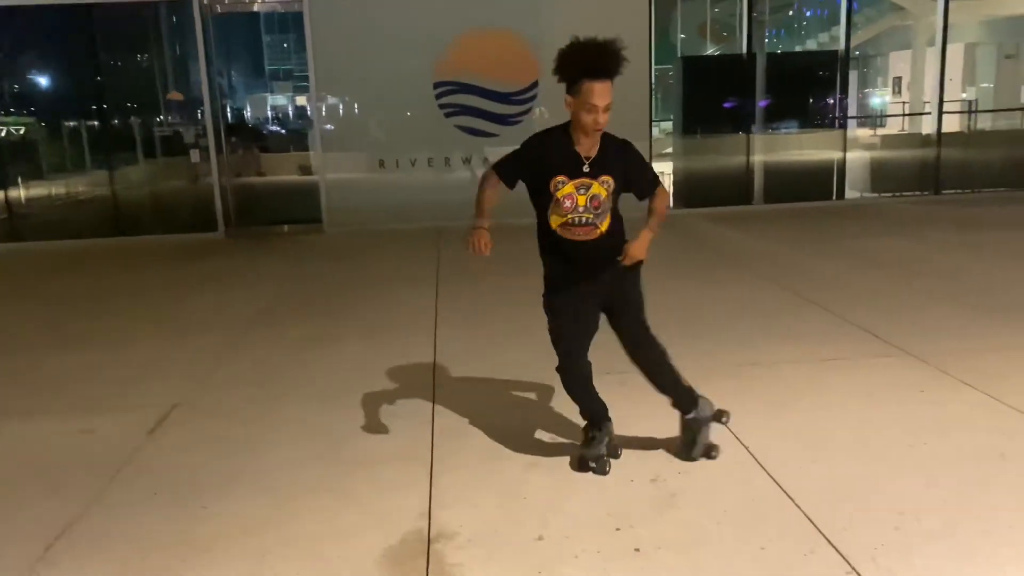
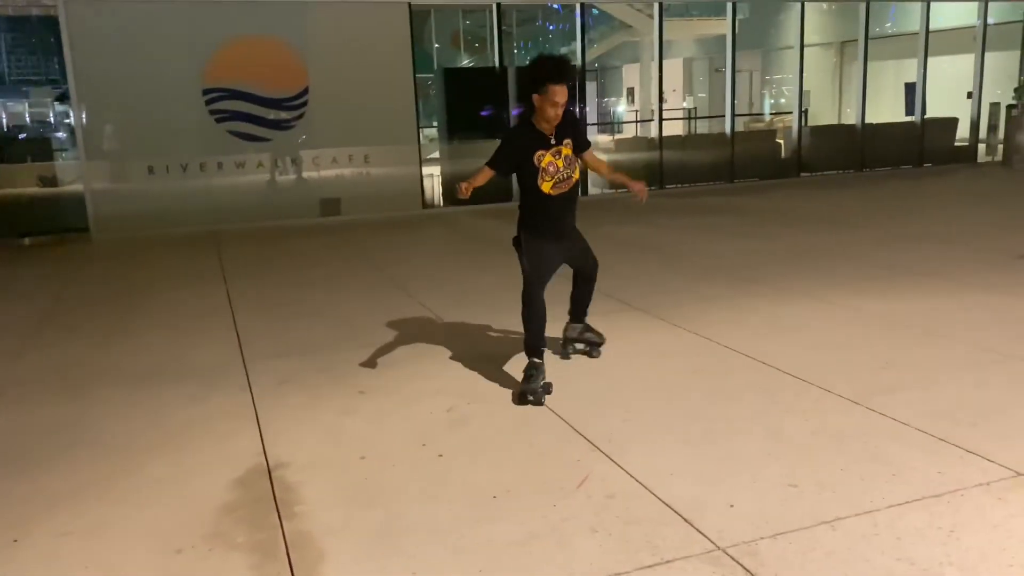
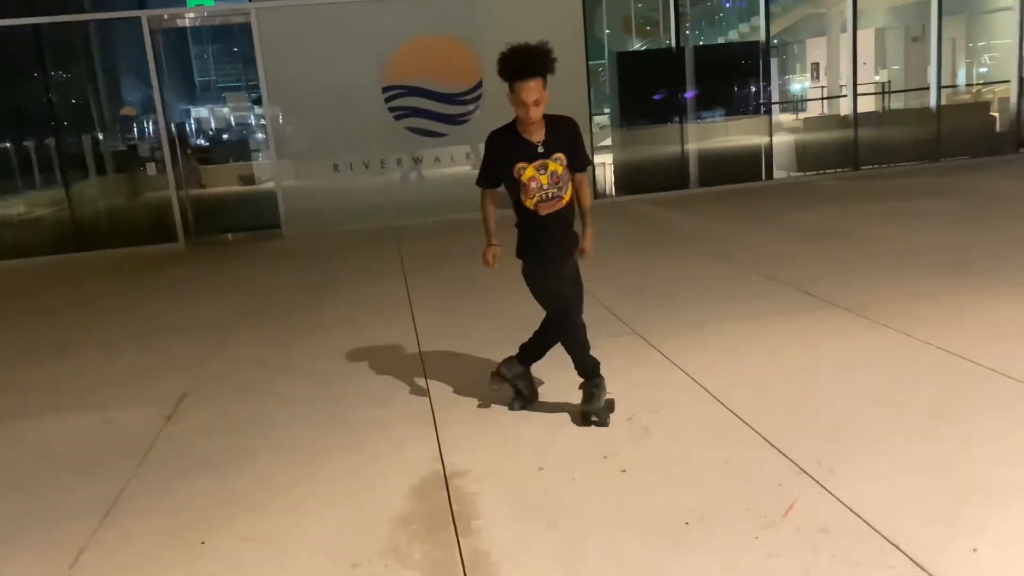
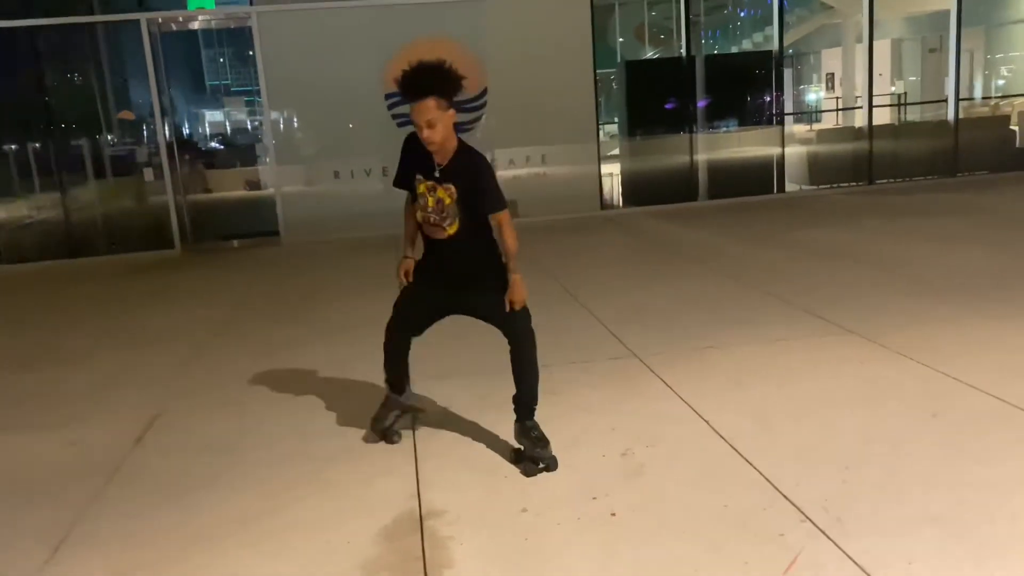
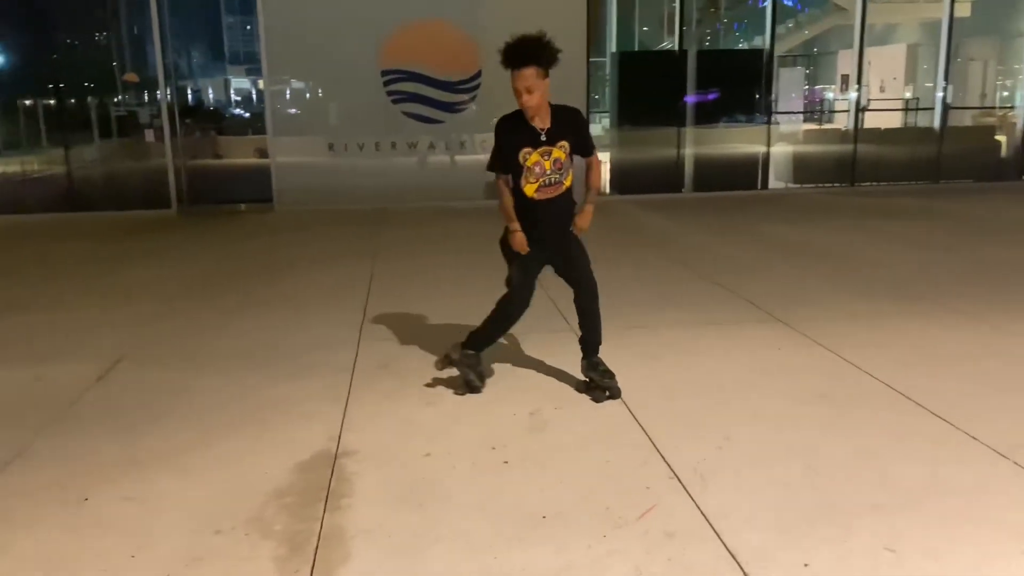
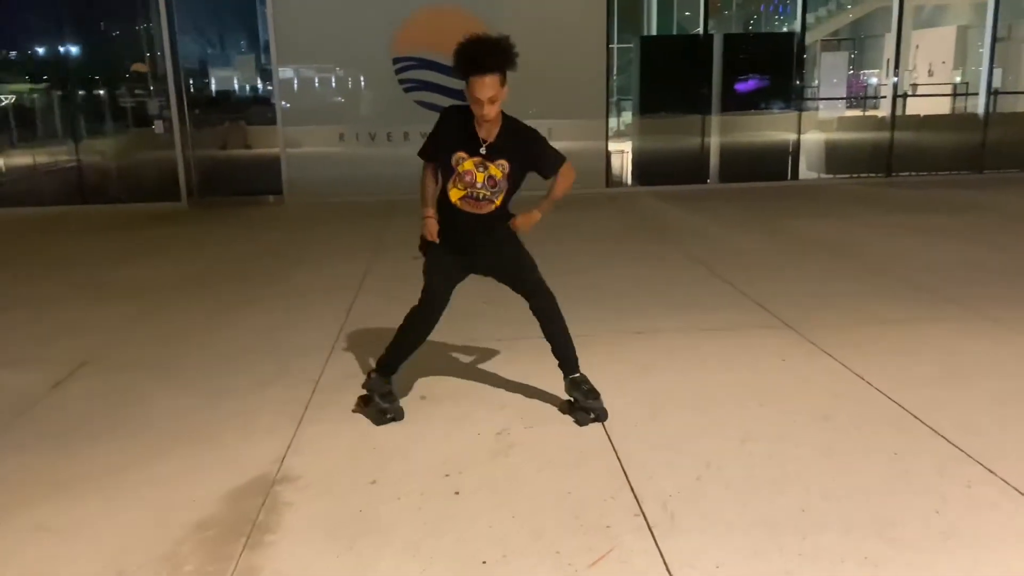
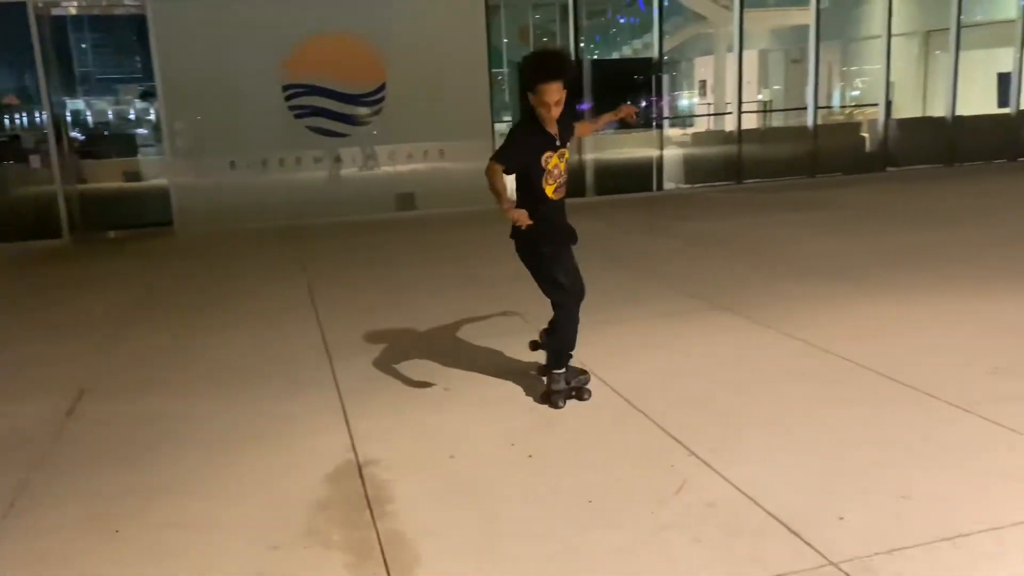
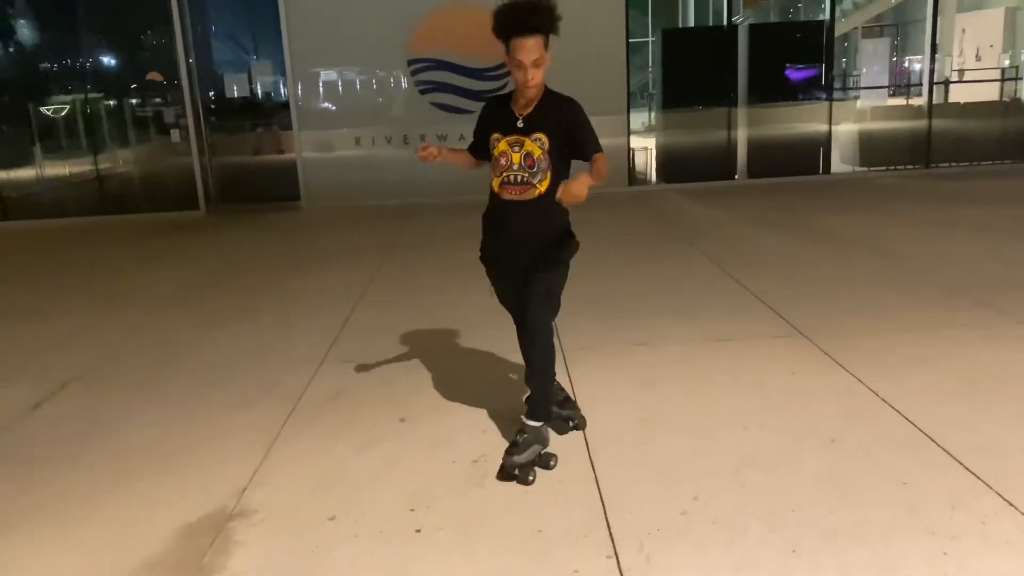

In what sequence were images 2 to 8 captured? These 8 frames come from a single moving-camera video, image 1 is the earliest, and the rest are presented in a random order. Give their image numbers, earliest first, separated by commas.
4, 3, 7, 2, 5, 6, 8
